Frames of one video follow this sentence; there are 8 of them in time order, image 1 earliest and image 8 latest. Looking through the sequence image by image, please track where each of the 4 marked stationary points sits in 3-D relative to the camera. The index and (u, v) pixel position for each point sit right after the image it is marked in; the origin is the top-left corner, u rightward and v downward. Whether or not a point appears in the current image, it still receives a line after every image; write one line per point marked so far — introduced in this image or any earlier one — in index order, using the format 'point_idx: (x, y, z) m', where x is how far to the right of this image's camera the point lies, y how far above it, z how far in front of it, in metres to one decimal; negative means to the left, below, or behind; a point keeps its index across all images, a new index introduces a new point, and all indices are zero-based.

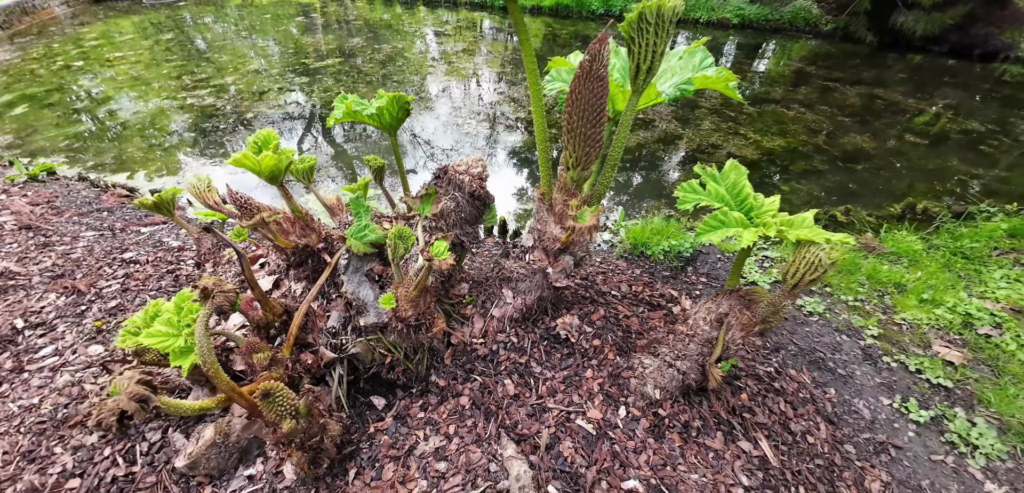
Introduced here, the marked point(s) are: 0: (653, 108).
0: (+2.0, +1.9, +5.1) m
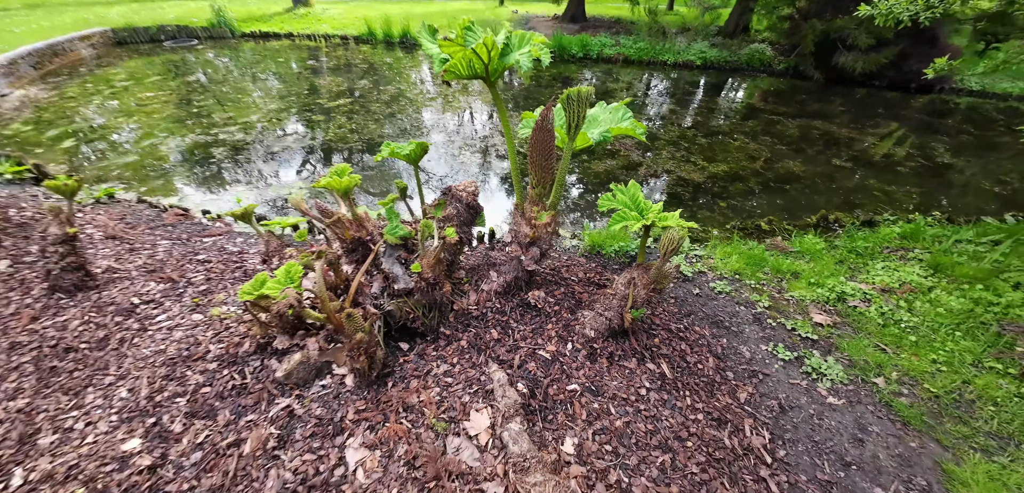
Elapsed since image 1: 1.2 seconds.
0: (+1.8, +1.7, +6.0) m
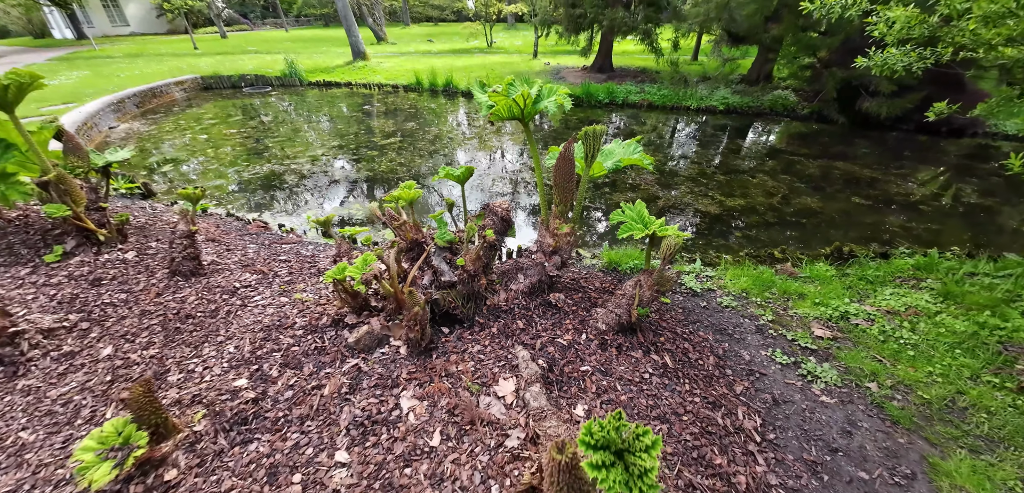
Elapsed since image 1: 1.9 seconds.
0: (+2.3, +1.2, +6.4) m
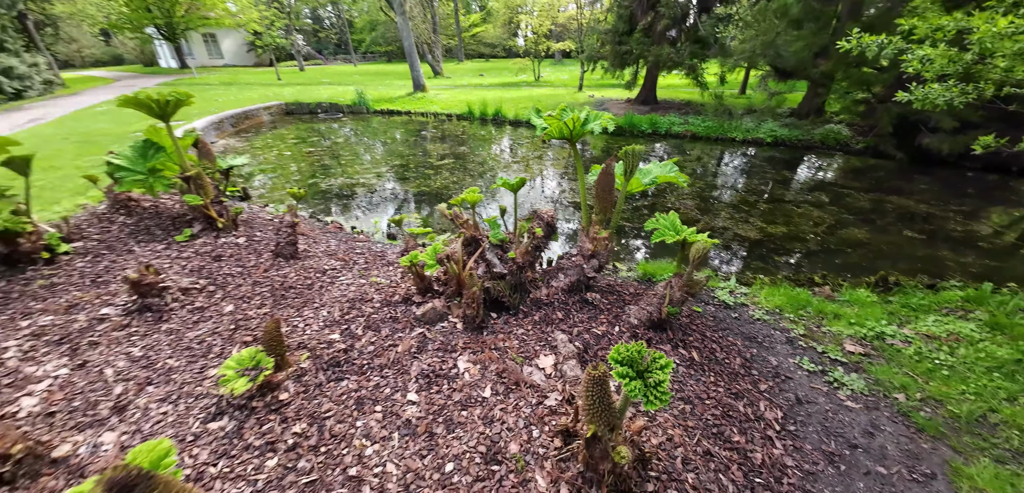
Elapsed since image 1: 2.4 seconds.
0: (+3.1, +0.8, +6.6) m
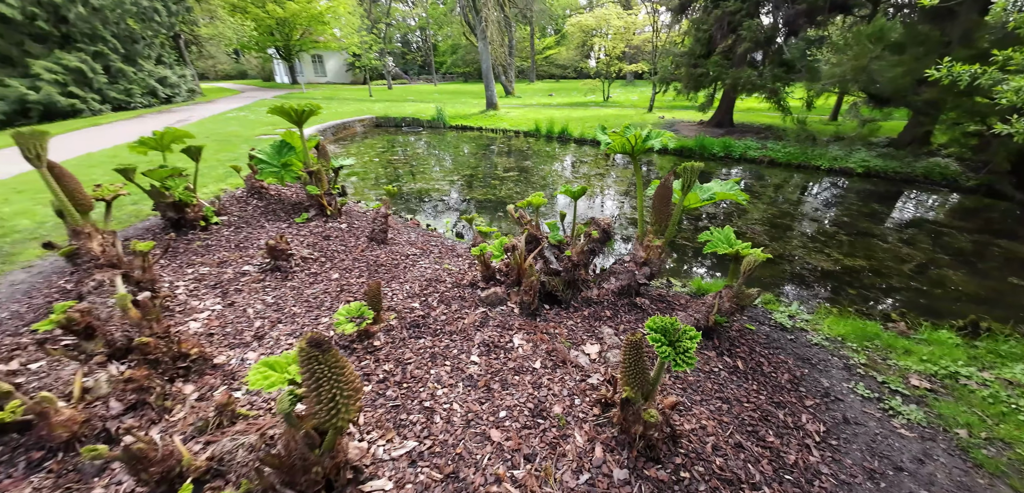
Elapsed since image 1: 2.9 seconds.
0: (+4.2, +0.4, +6.4) m
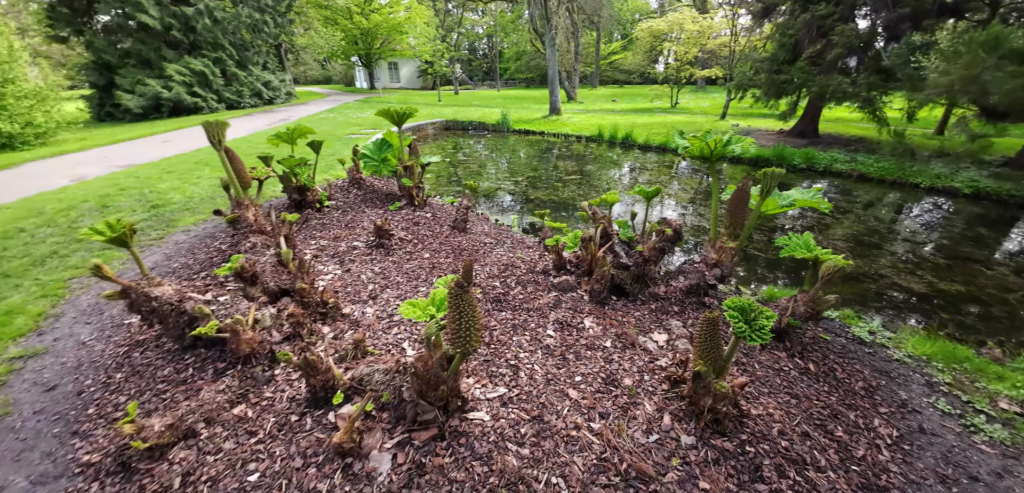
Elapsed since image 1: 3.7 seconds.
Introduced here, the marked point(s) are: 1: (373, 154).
0: (+5.3, +0.1, +6.1) m
1: (-2.1, +1.4, +5.4) m
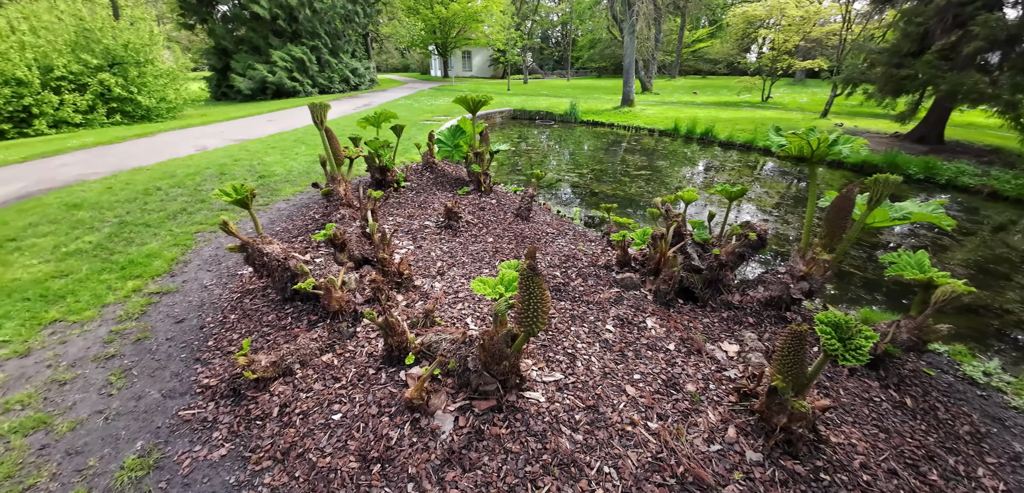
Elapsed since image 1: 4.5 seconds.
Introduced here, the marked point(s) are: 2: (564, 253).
0: (+6.3, -0.3, +5.3) m
1: (-1.0, +1.7, +5.6) m
2: (+0.6, -0.1, +4.0) m
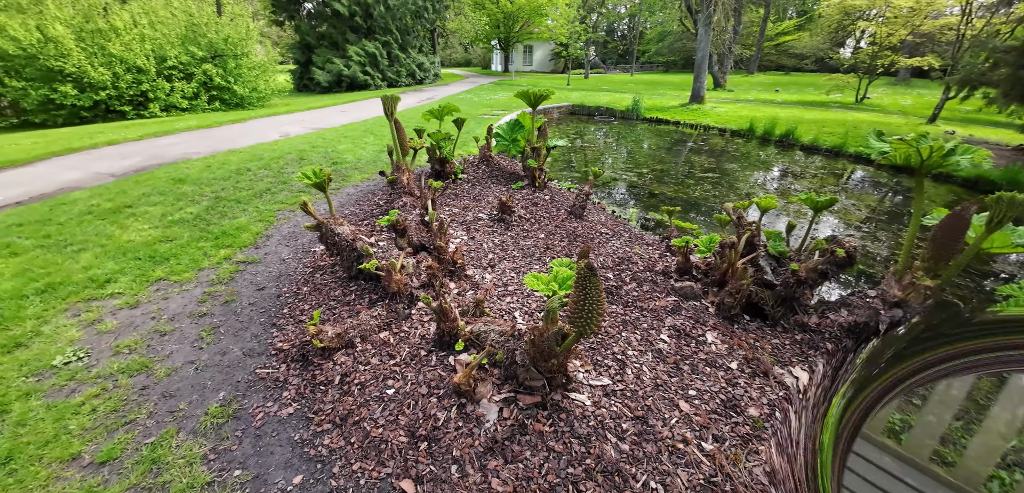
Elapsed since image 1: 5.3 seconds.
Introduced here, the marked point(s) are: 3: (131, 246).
0: (+6.9, -0.7, +4.4) m
1: (-0.1, +1.8, +5.7) m
2: (+1.1, -0.1, +3.9) m
3: (-4.3, 0.0, +4.1) m
